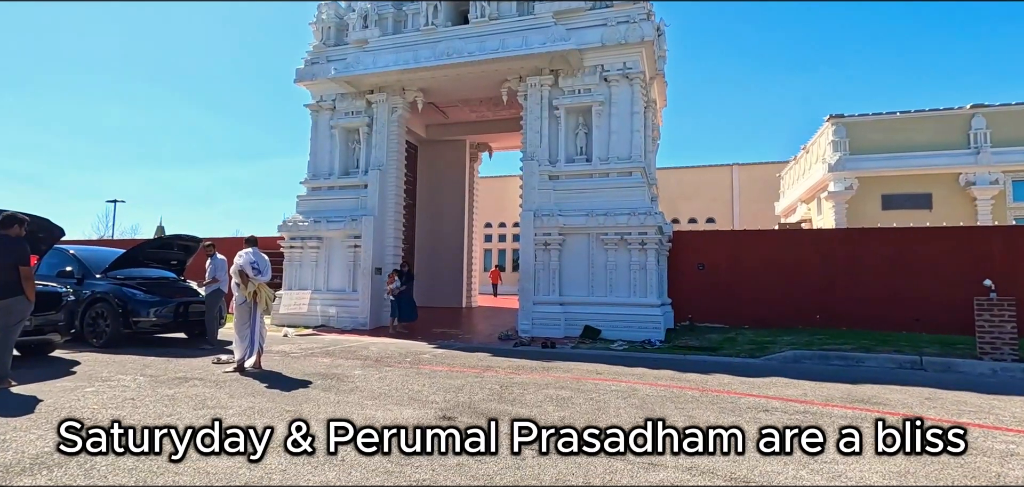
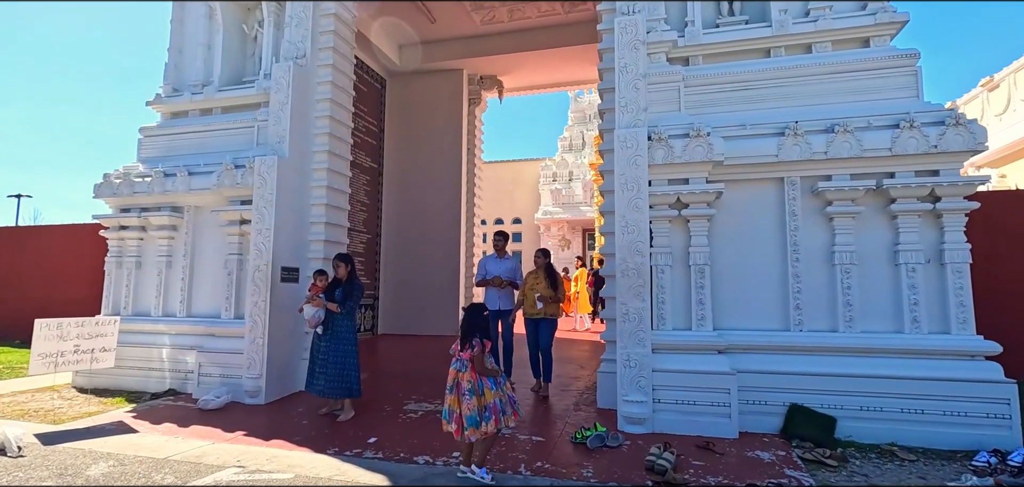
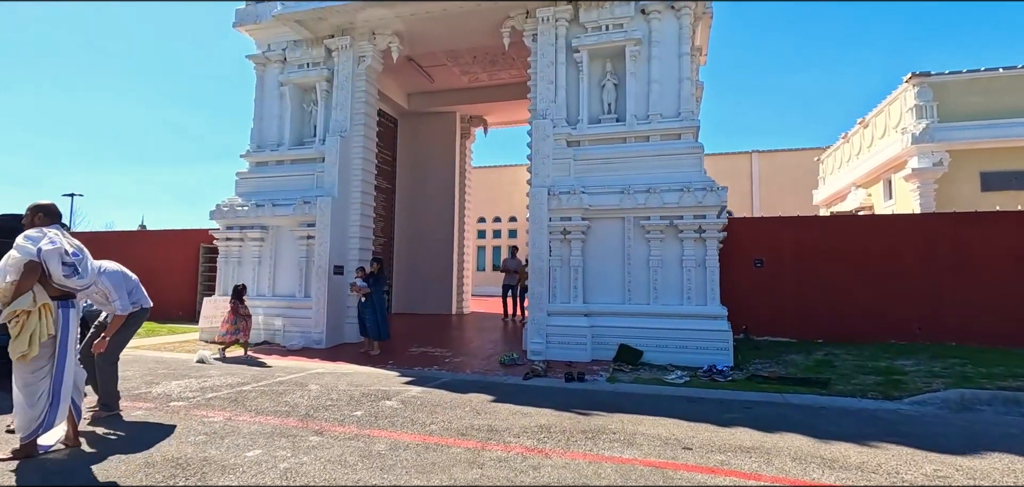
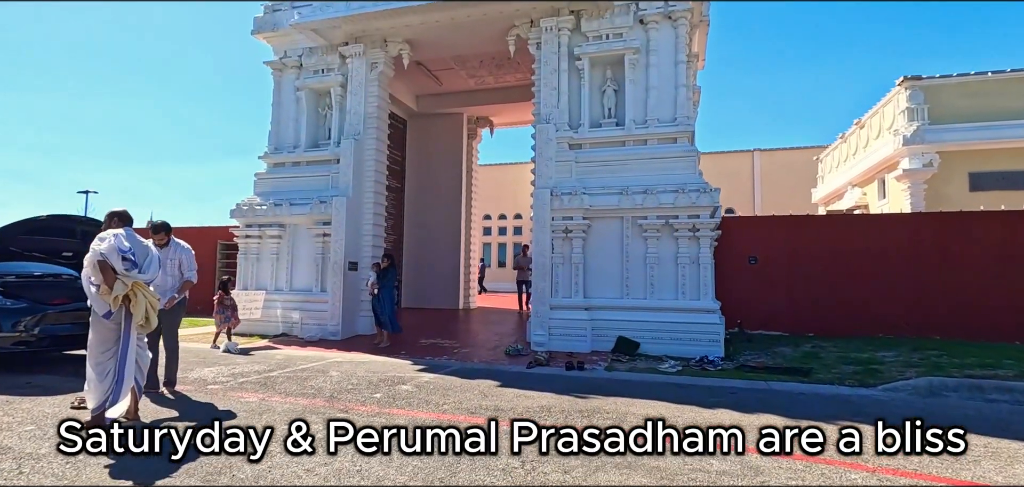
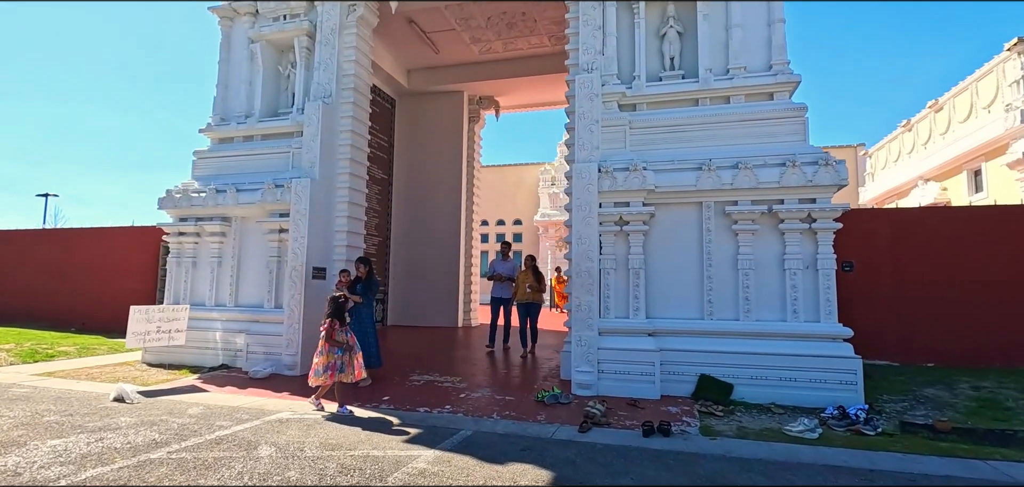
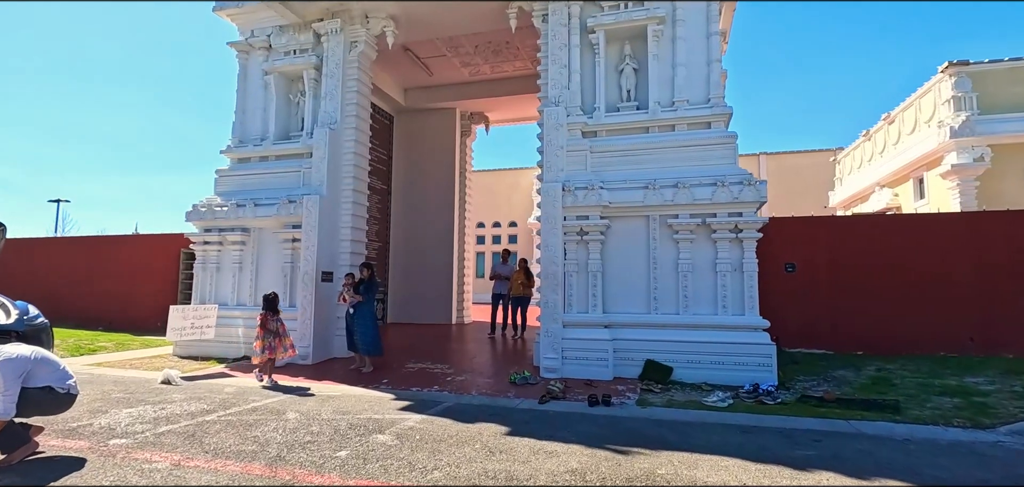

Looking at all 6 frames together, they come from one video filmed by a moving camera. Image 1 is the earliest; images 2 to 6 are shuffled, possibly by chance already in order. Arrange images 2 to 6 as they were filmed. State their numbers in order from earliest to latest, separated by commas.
4, 3, 6, 5, 2
